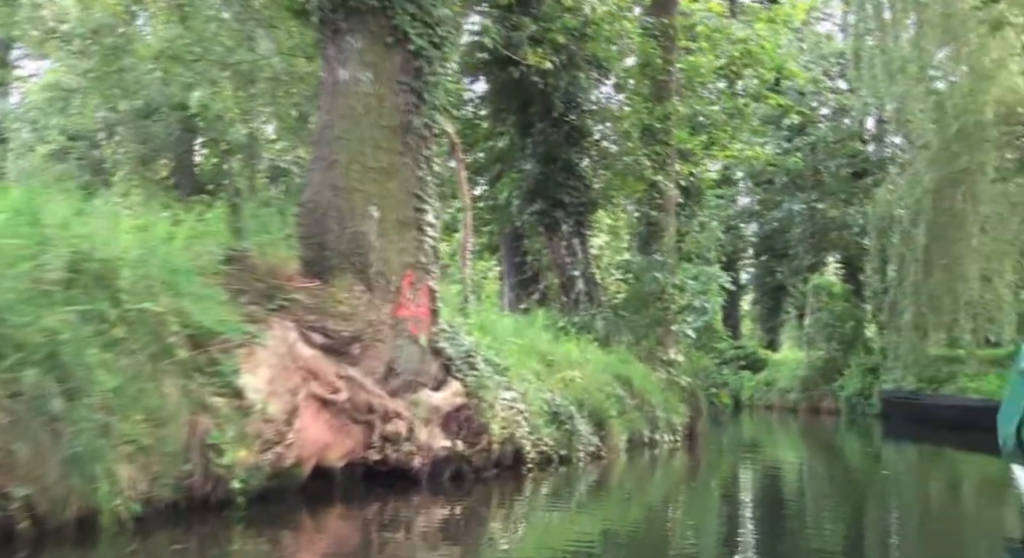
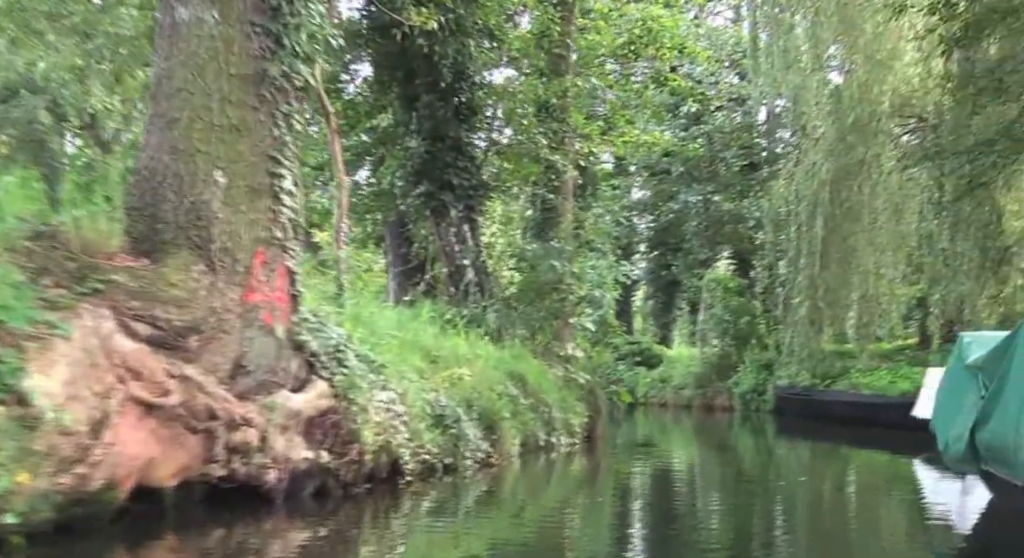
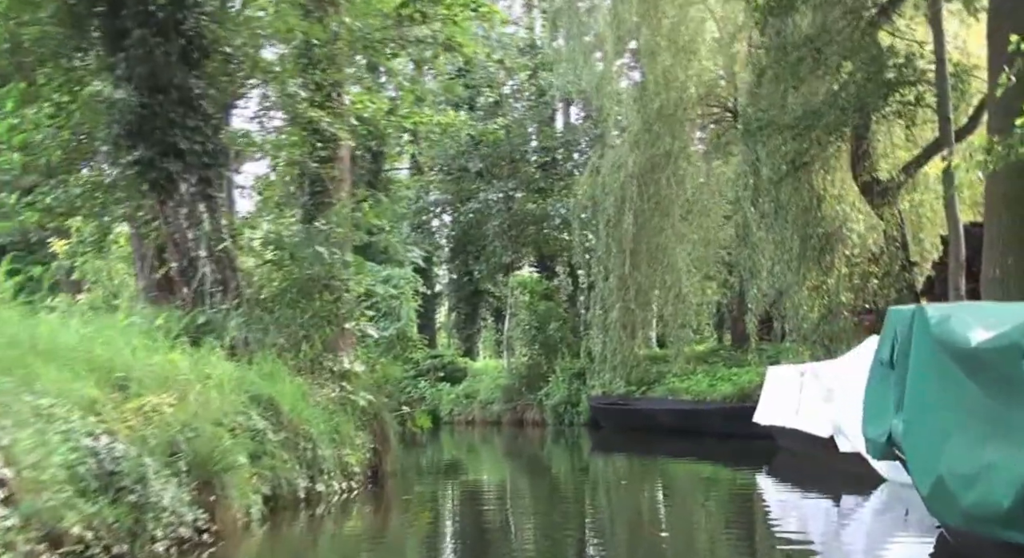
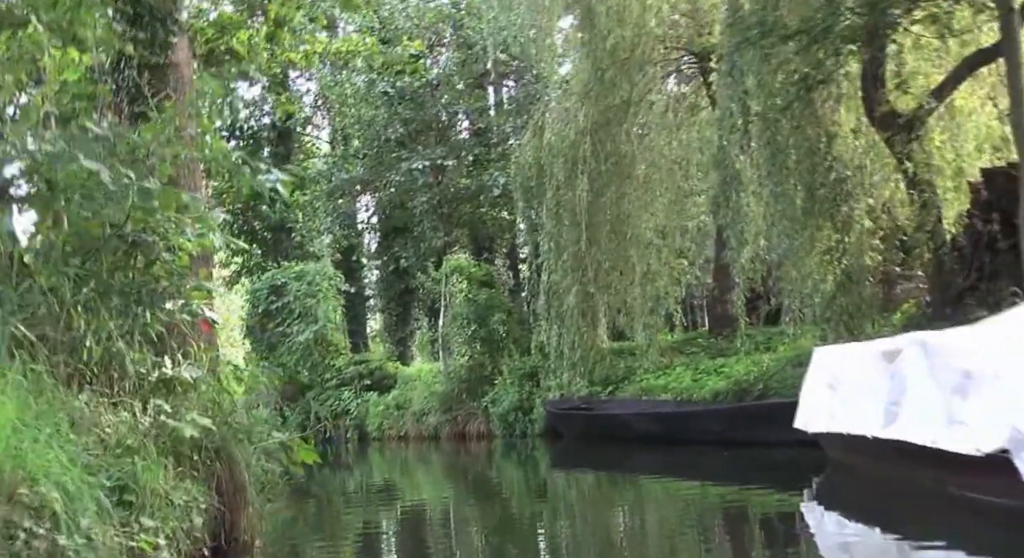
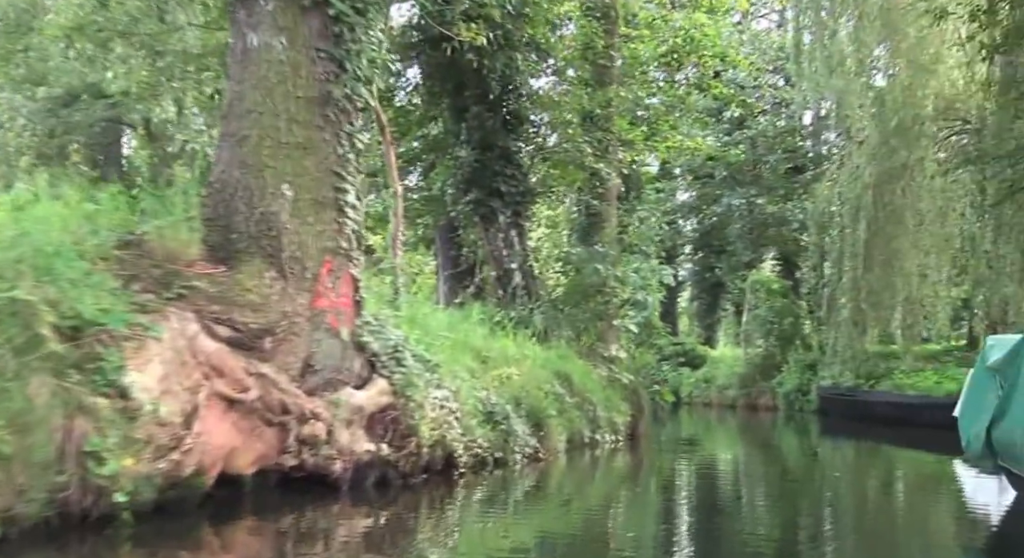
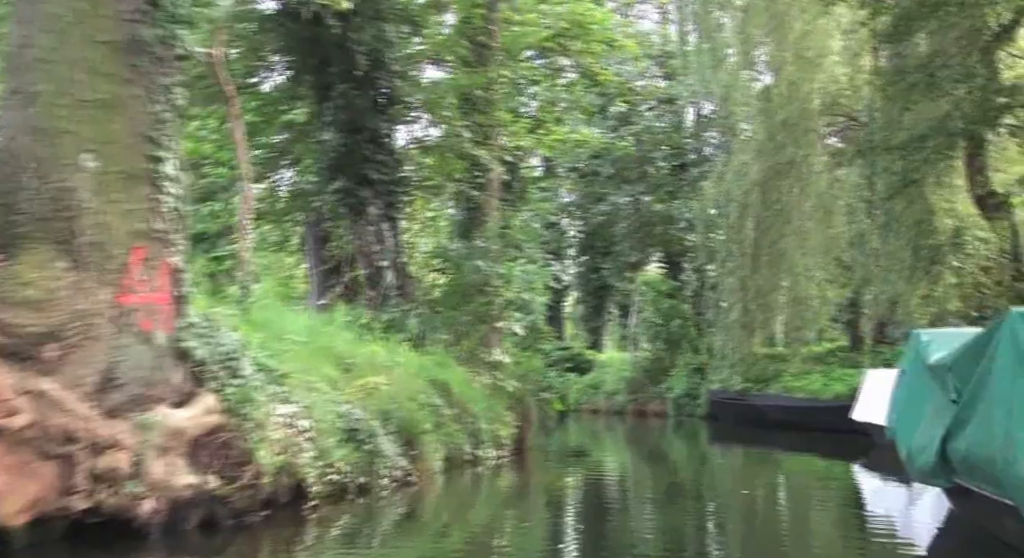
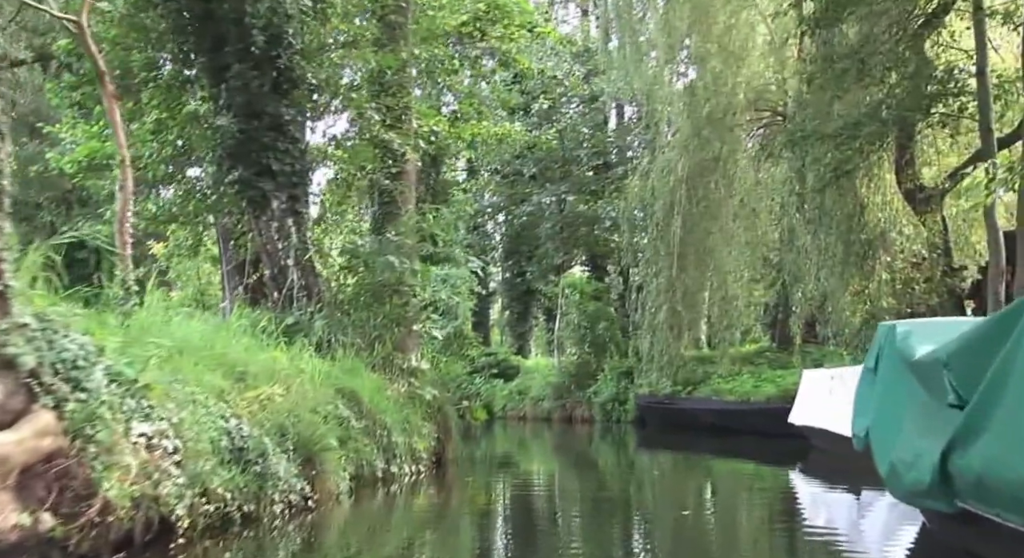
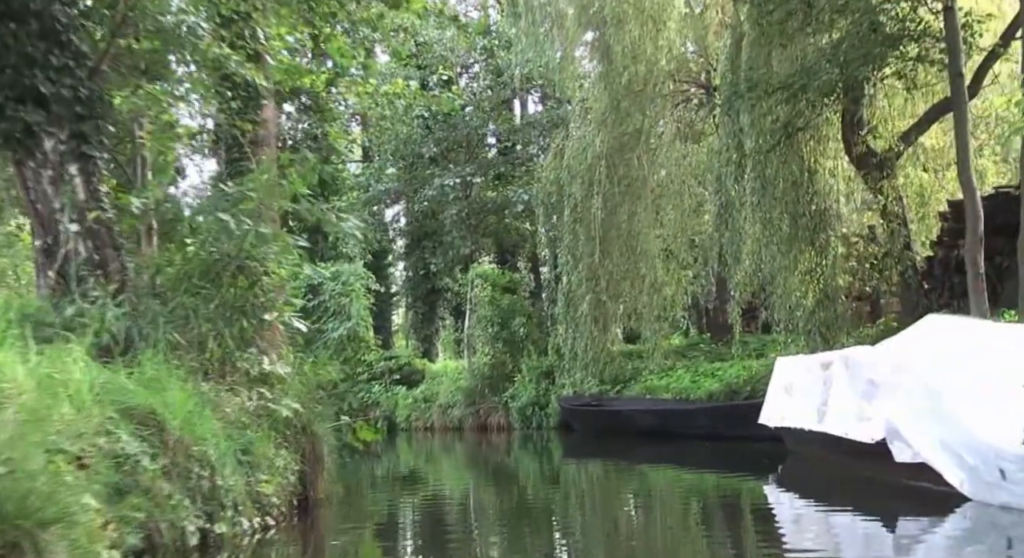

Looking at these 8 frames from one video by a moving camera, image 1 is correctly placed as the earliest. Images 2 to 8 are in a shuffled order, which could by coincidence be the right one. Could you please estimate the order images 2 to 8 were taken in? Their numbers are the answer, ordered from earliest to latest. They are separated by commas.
5, 2, 6, 7, 3, 8, 4
